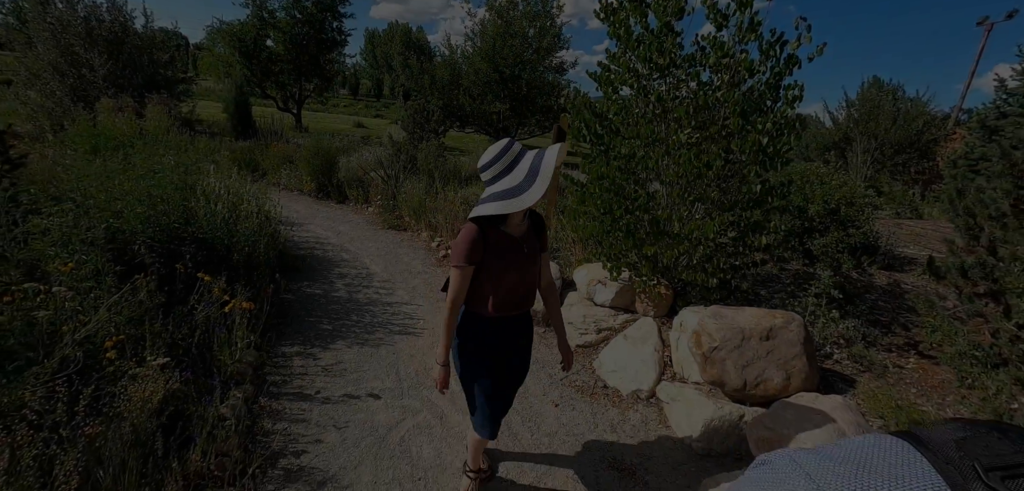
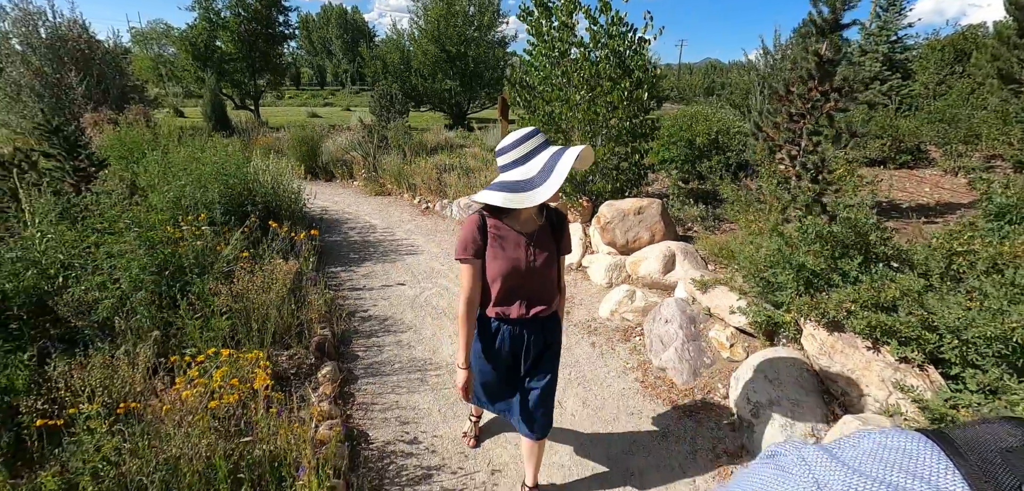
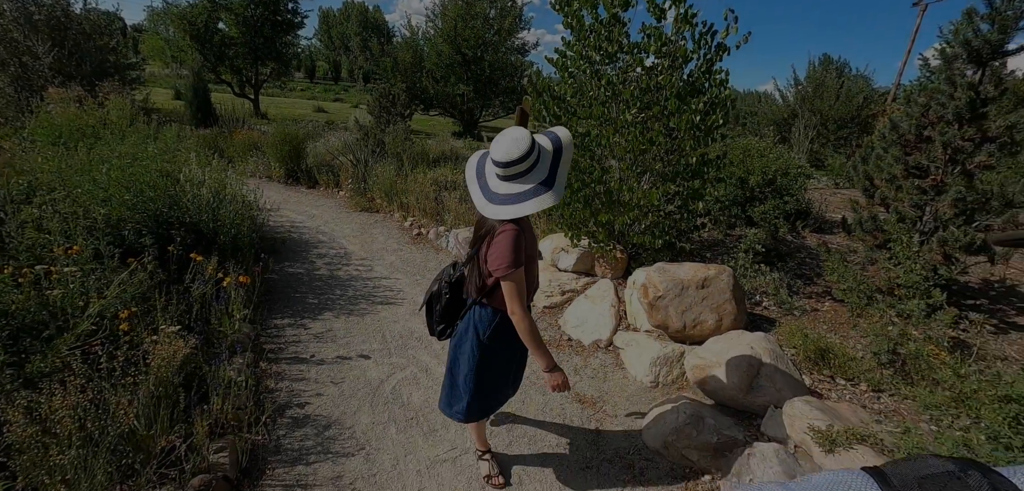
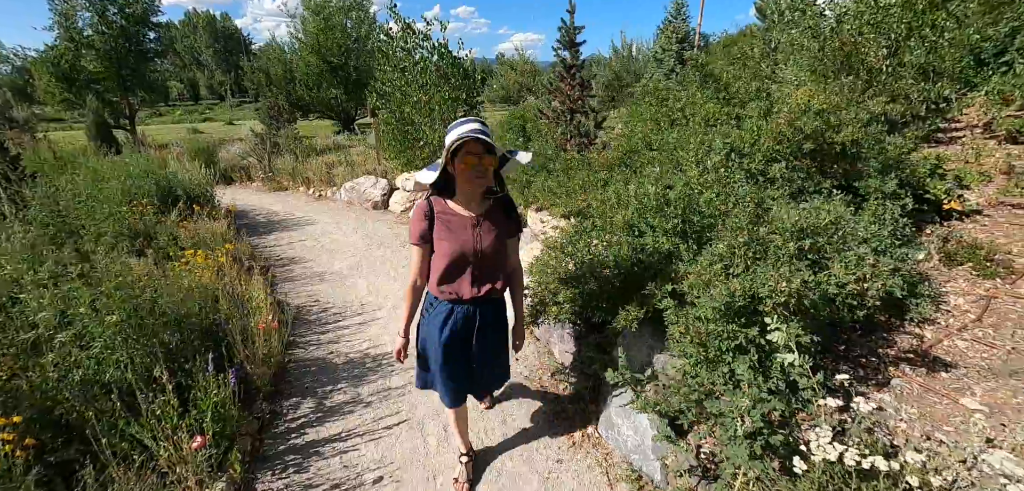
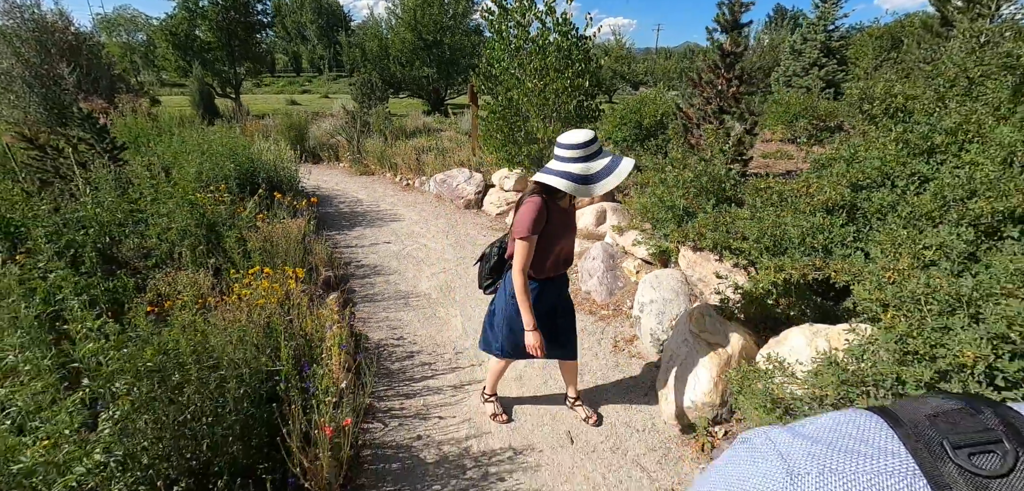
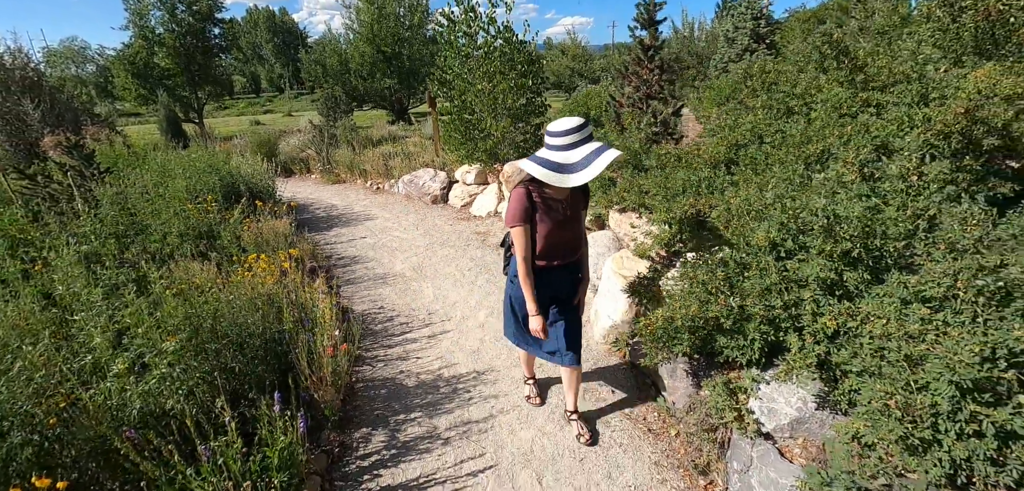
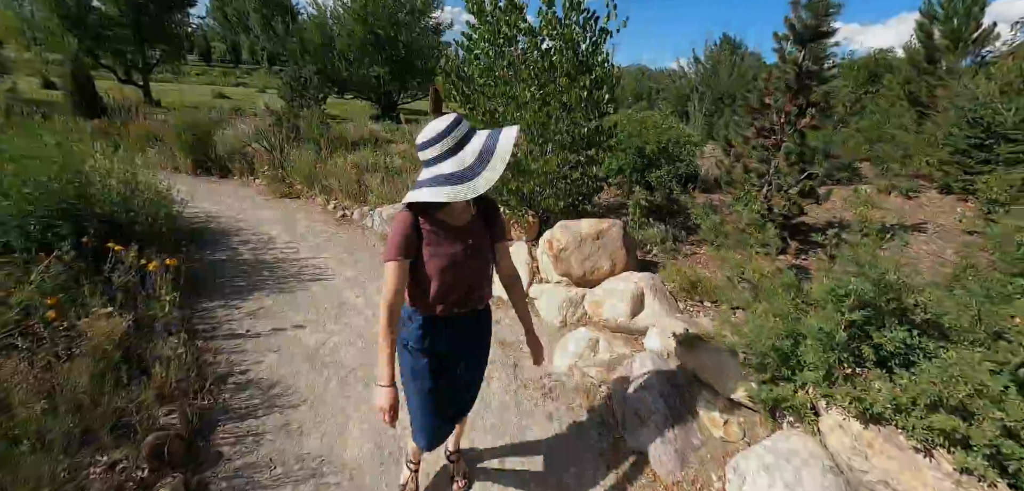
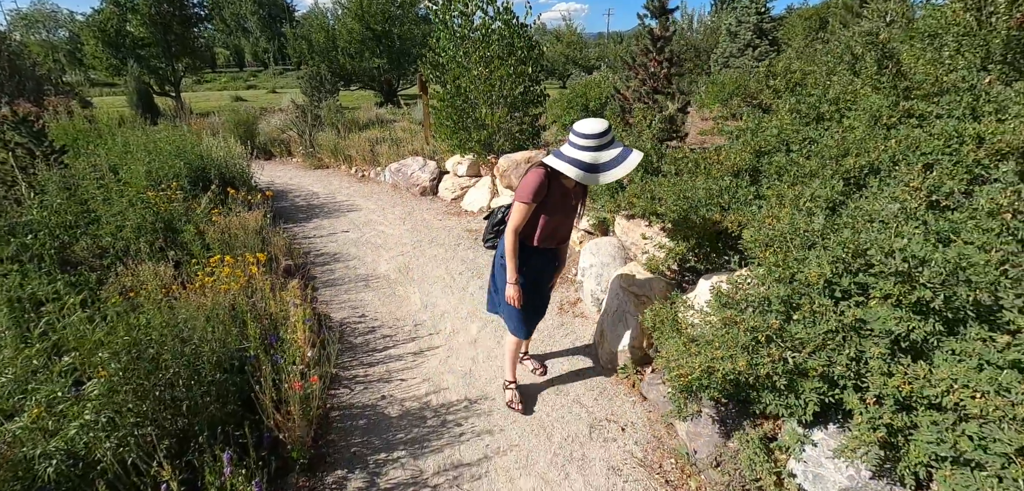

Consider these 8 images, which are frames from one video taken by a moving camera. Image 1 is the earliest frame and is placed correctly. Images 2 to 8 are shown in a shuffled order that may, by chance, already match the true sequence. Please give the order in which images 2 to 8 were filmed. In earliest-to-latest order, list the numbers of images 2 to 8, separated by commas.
3, 7, 2, 5, 8, 6, 4
